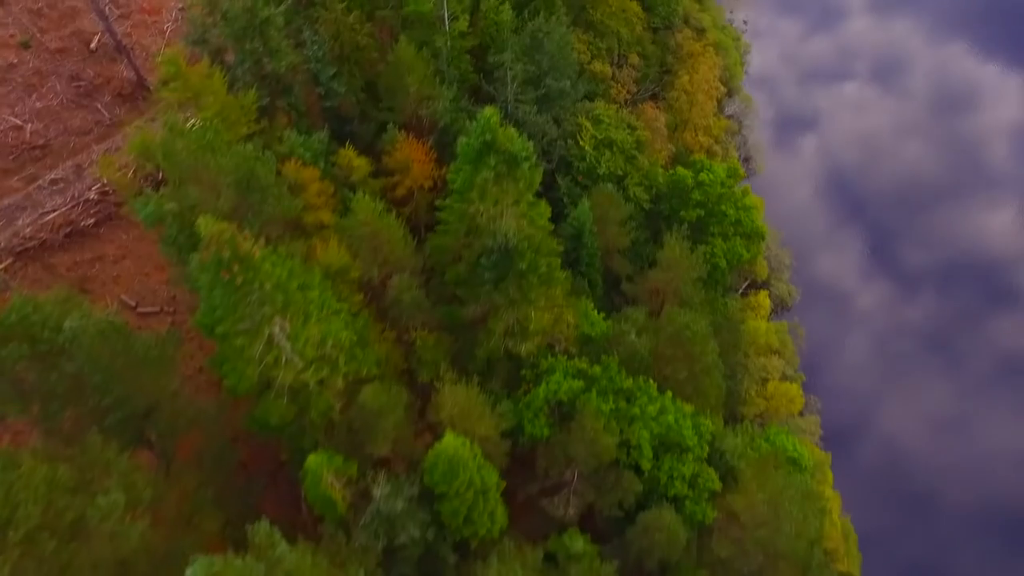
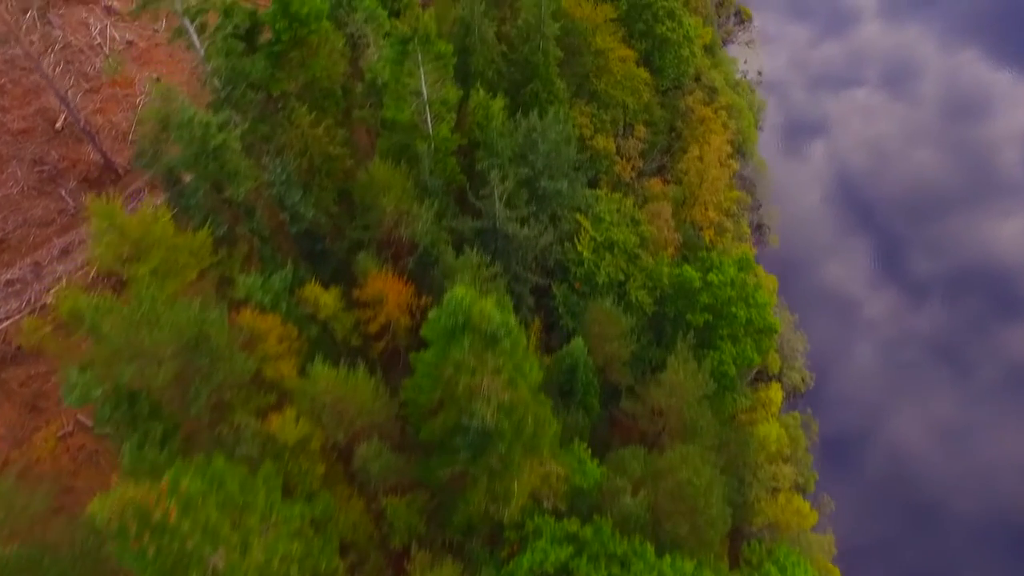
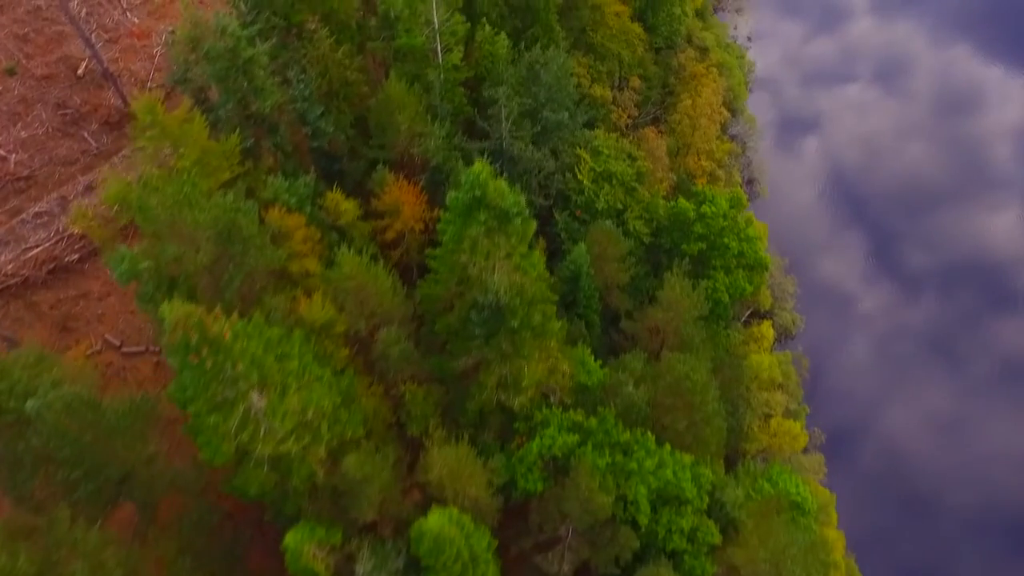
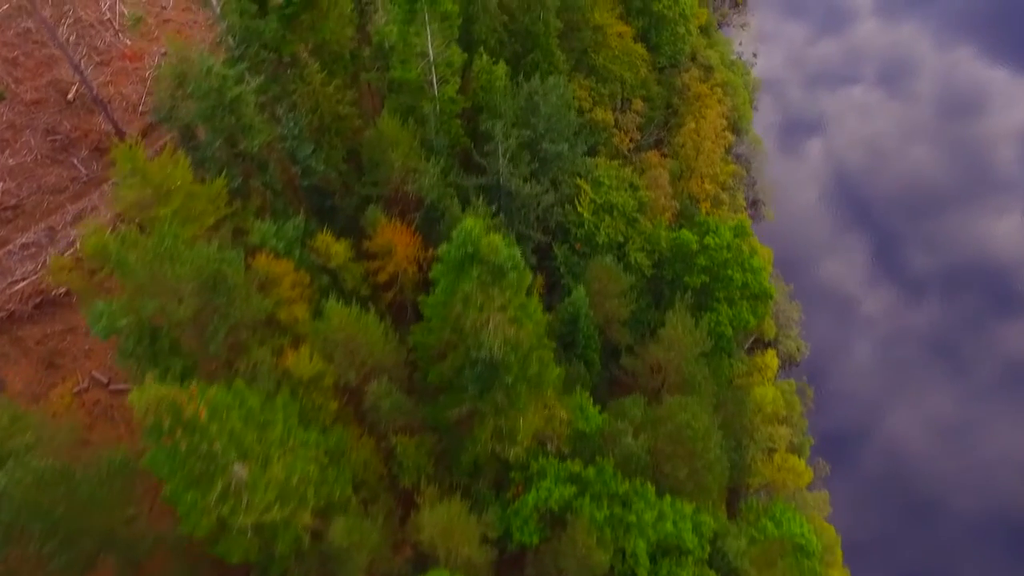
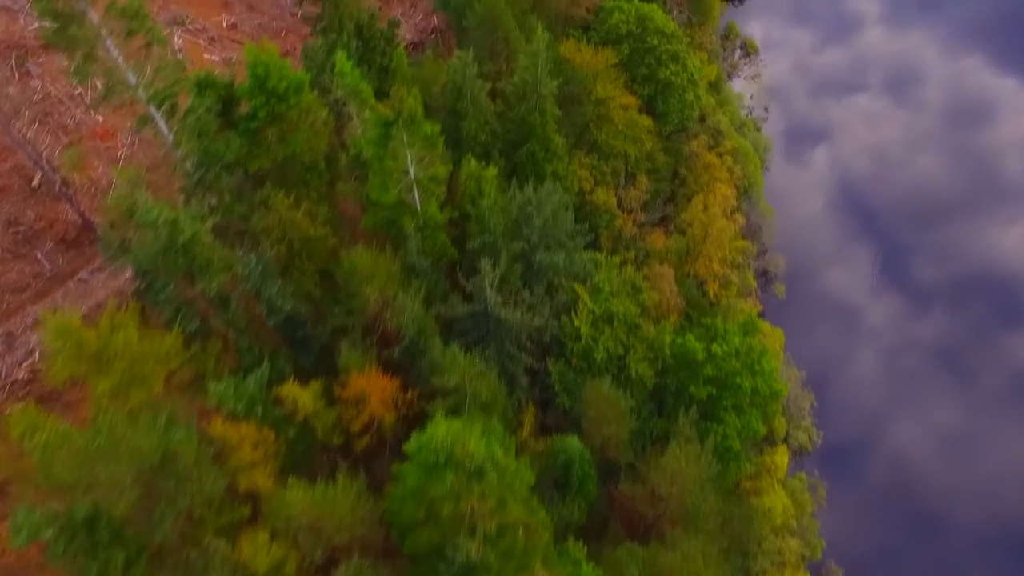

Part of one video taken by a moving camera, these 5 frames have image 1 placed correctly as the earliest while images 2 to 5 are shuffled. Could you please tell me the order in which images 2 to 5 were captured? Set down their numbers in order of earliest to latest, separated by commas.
3, 4, 2, 5
